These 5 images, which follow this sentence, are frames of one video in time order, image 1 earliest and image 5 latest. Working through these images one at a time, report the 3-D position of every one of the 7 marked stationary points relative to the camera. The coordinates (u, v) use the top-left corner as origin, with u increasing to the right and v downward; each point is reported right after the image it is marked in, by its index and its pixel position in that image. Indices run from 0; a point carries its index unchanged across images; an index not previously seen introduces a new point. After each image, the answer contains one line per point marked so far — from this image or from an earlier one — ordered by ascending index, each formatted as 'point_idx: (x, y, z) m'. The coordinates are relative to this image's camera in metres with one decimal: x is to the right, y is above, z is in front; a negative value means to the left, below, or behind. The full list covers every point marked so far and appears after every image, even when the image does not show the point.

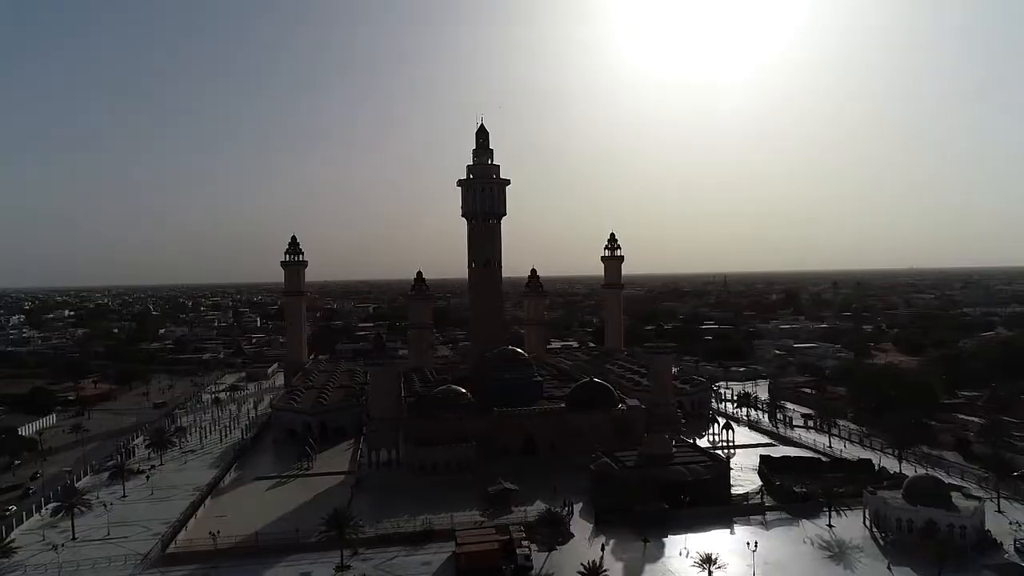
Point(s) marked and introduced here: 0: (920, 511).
0: (+11.7, -6.4, +19.5) m
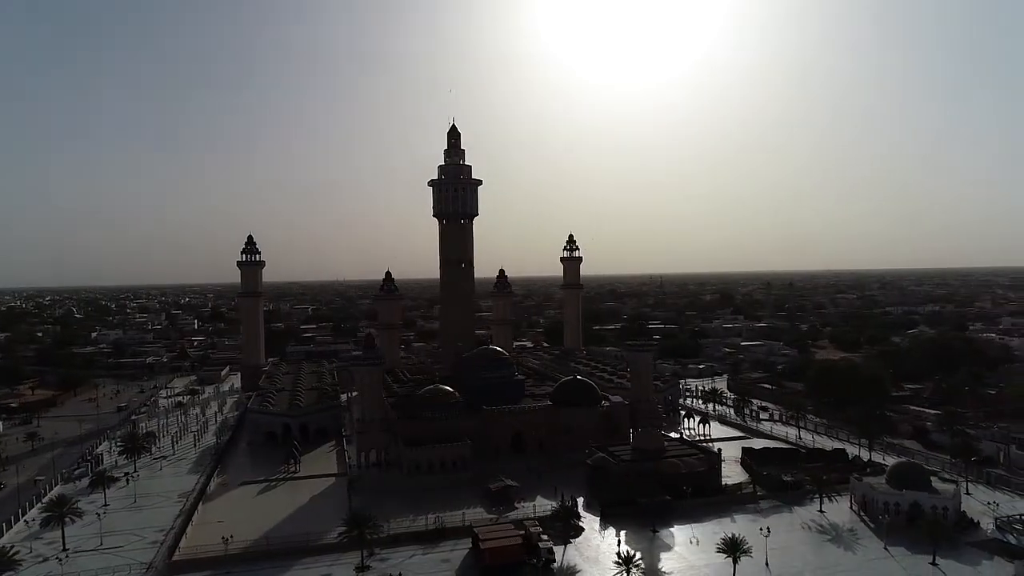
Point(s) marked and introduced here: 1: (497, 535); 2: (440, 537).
0: (+12.0, -6.3, +20.9) m
1: (-0.3, -6.8, +18.7) m
2: (-2.1, -7.3, +20.0) m
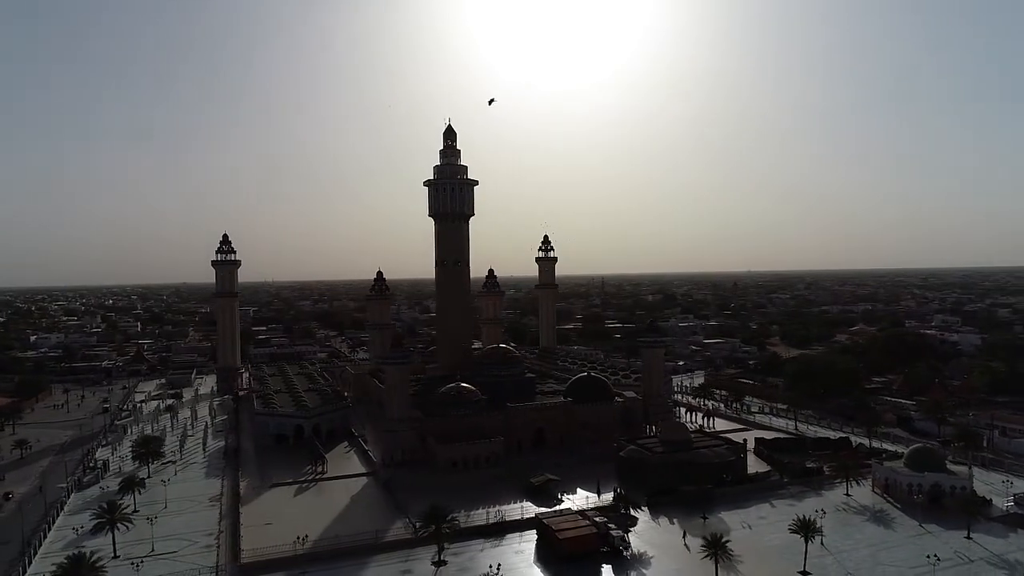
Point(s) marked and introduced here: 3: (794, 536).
0: (+13.8, -6.2, +22.6) m
1: (+1.6, -6.7, +19.2) m
2: (-0.2, -7.2, +20.4) m
3: (+8.0, -7.1, +19.4) m
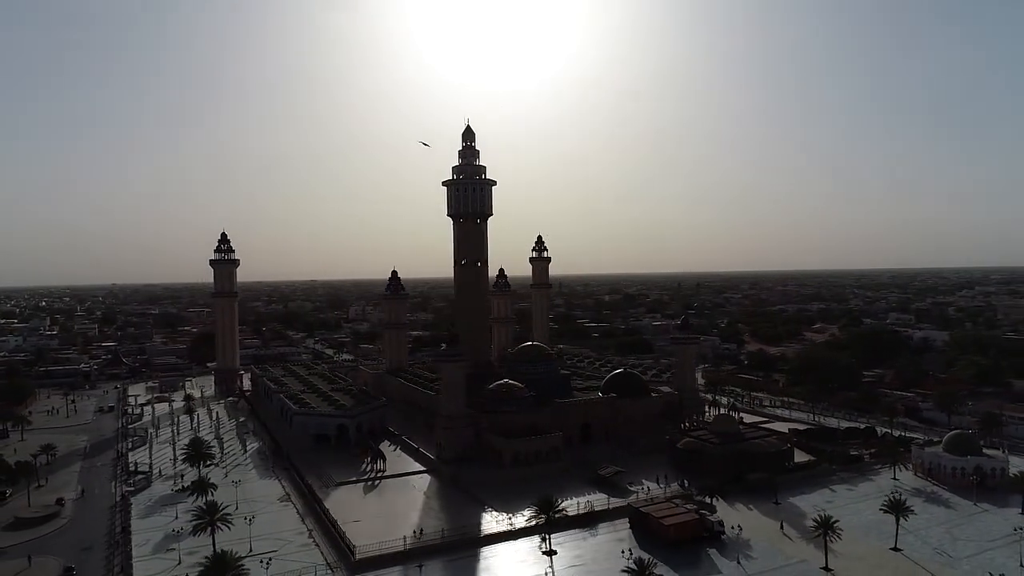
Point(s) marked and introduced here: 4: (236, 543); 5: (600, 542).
0: (+16.4, -6.1, +24.4) m
1: (+4.6, -6.6, +20.1) m
2: (+2.6, -7.1, +21.1) m
3: (+10.9, -7.0, +20.7) m
4: (-8.1, -7.4, +19.9) m
5: (+2.5, -7.3, +19.6) m
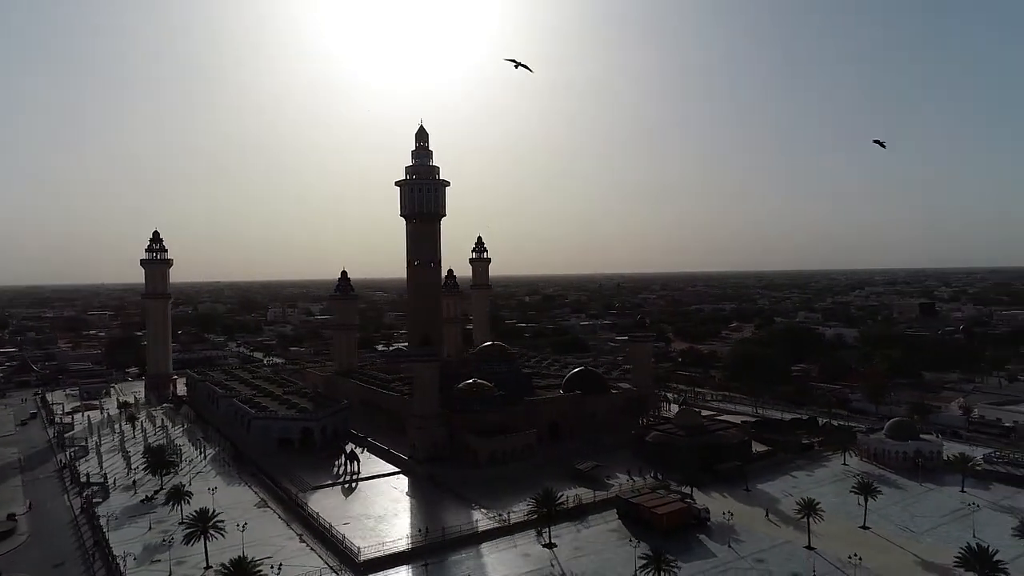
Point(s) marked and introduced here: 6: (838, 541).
0: (+15.7, -6.1, +26.8) m
1: (+4.5, -6.6, +21.1) m
2: (+2.4, -7.1, +21.8) m
3: (+10.6, -7.0, +22.5) m
4: (-8.1, -7.4, +19.3) m
5: (+2.5, -7.3, +20.3) m
6: (+9.2, -7.2, +19.3) m
